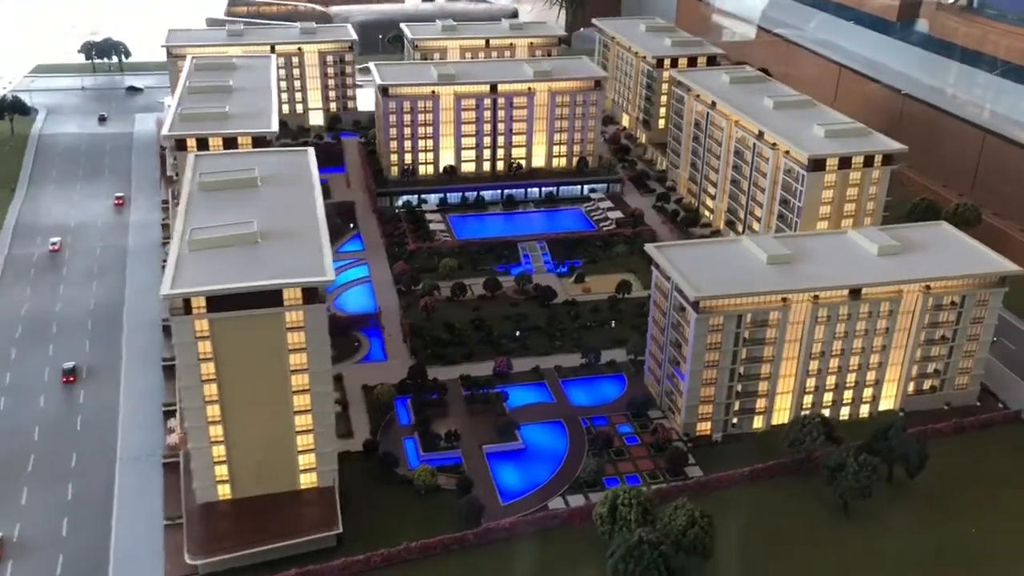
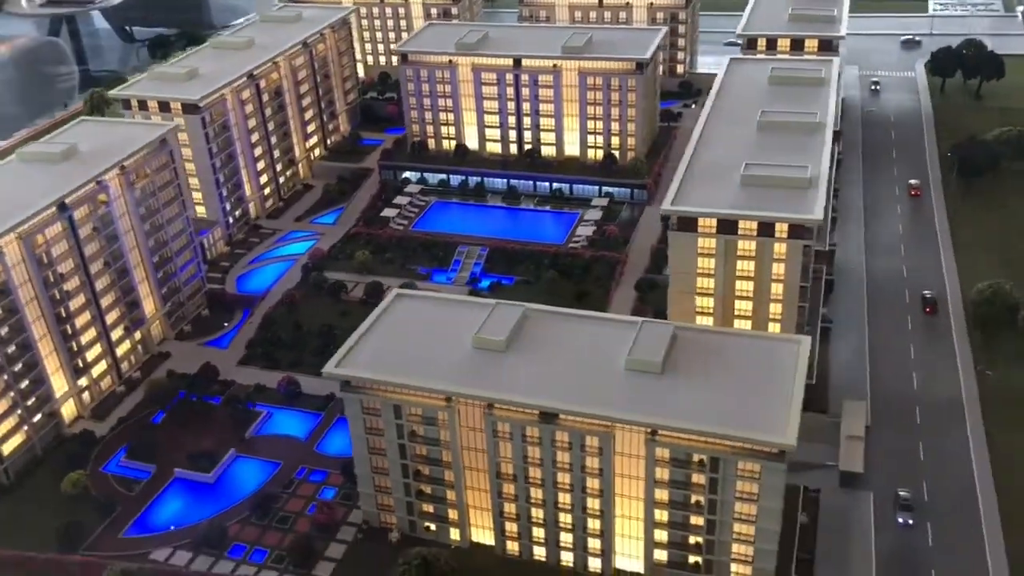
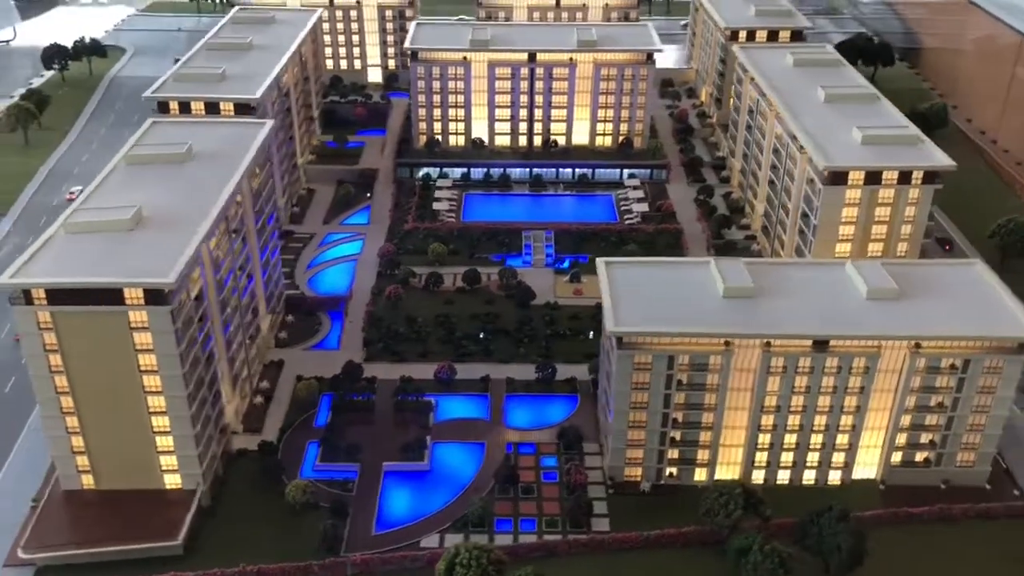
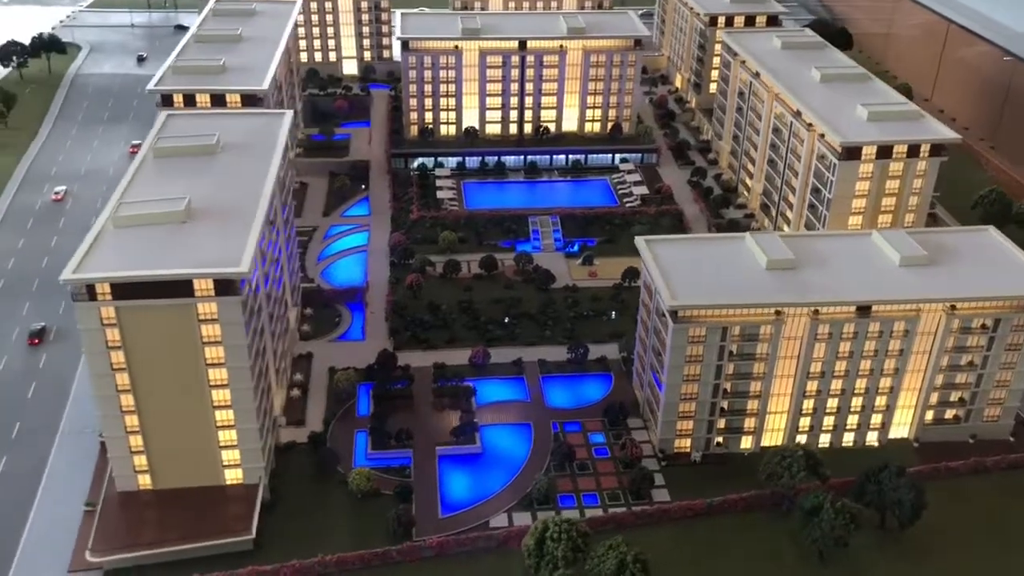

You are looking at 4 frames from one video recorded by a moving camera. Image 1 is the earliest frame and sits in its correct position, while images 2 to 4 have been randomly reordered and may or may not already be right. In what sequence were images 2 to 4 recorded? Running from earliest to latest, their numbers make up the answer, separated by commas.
4, 3, 2
